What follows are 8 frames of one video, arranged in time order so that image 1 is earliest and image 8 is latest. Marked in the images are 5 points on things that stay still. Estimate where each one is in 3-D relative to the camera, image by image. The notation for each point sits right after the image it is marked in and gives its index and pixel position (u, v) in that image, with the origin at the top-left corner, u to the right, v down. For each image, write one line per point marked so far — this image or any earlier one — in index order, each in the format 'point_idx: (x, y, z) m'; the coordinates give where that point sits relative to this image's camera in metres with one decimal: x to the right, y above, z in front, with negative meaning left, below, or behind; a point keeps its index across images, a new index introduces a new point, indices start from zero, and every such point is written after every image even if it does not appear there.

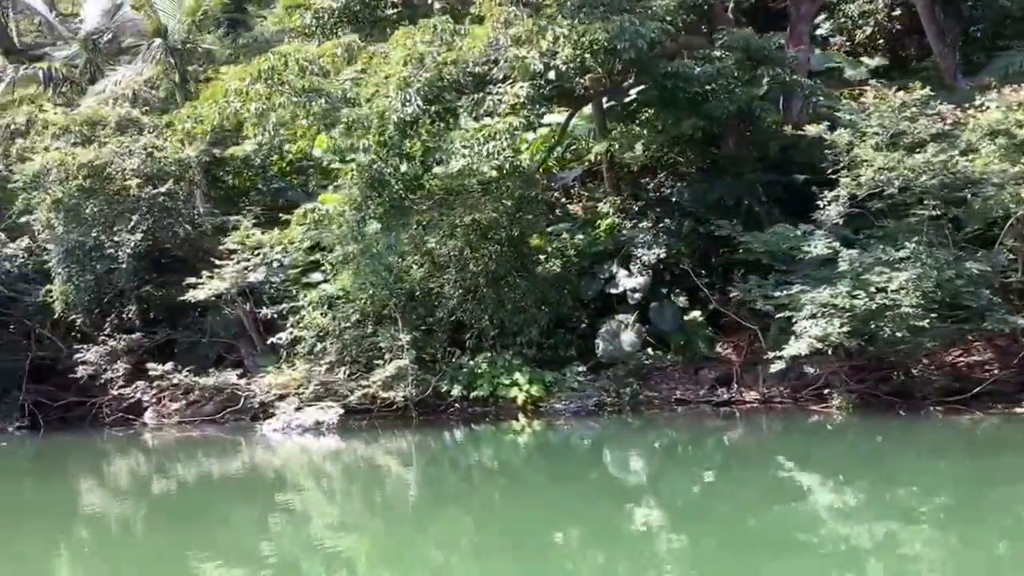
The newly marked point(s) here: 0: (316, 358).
0: (-1.4, -0.5, +6.7) m
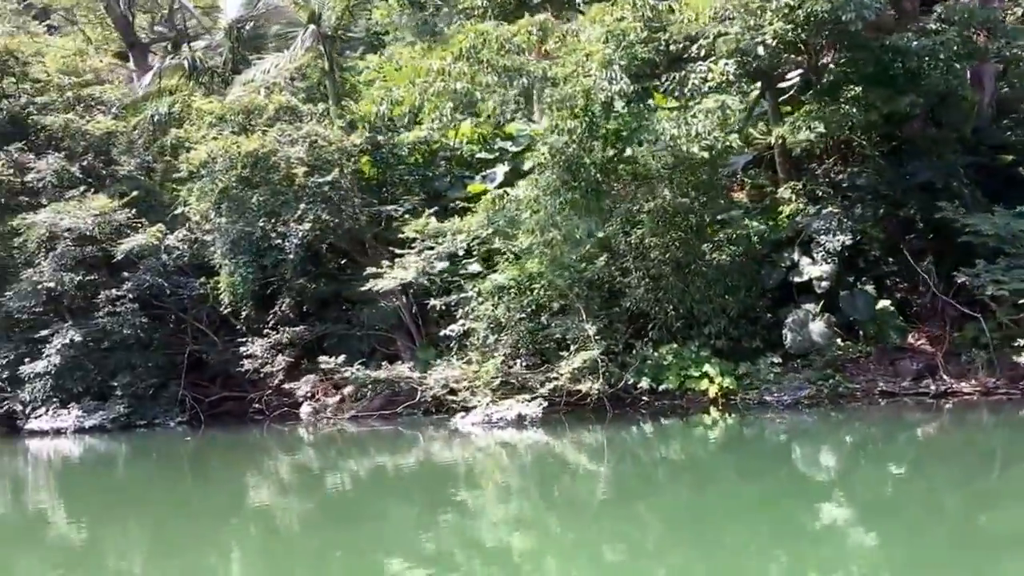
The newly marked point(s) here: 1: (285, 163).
0: (-0.1, -0.4, +6.5) m
1: (-1.7, +0.9, +6.8) m
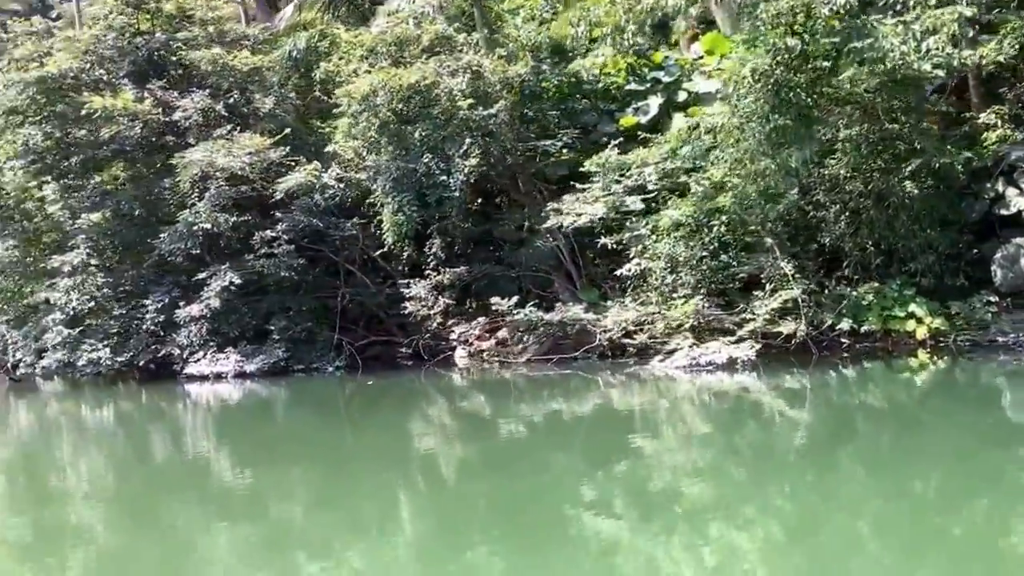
0: (+1.0, 0.0, +6.2) m
1: (-0.5, +1.3, +6.5) m
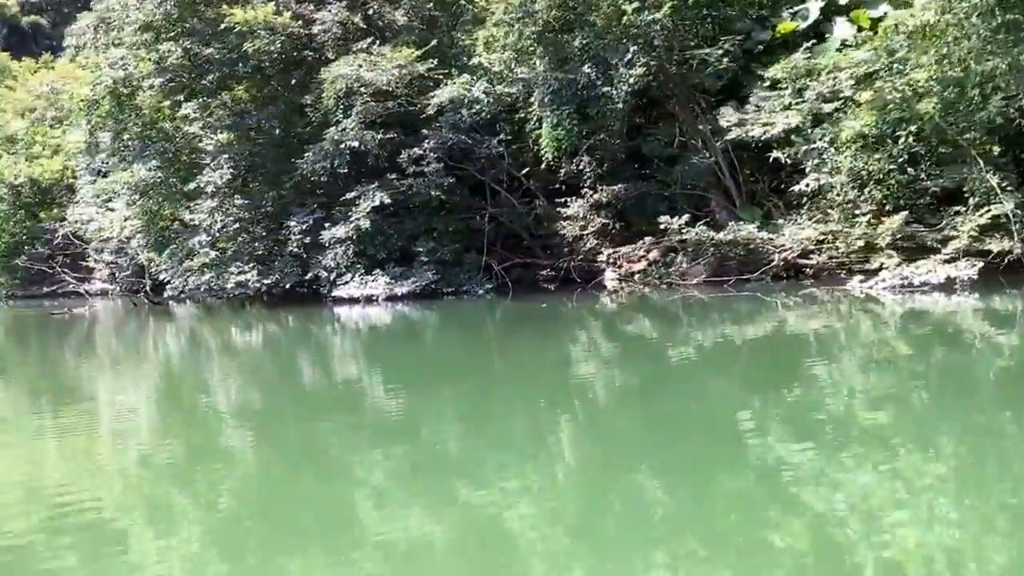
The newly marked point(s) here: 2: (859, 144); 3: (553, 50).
0: (+2.1, +0.5, +5.8) m
1: (+0.6, +1.9, +6.1) m
2: (+2.1, +0.8, +5.7) m
3: (+0.3, +1.6, +6.2) m
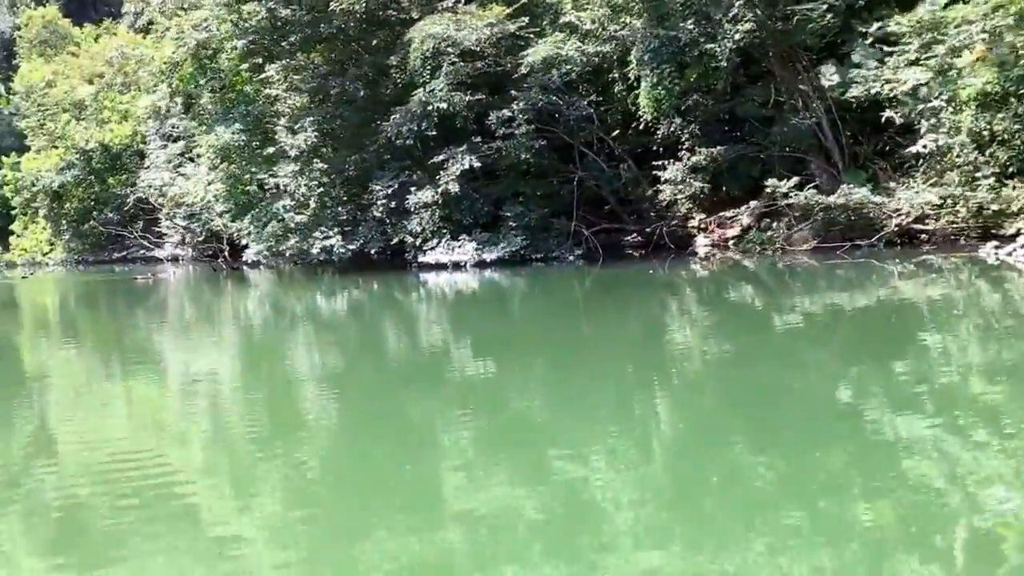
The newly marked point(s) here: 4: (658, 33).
0: (+2.7, +0.7, +5.5) m
1: (+1.2, +2.1, +5.8) m
2: (+2.7, +1.0, +5.4) m
3: (+0.9, +1.8, +5.9) m
4: (+1.1, +1.6, +6.0) m
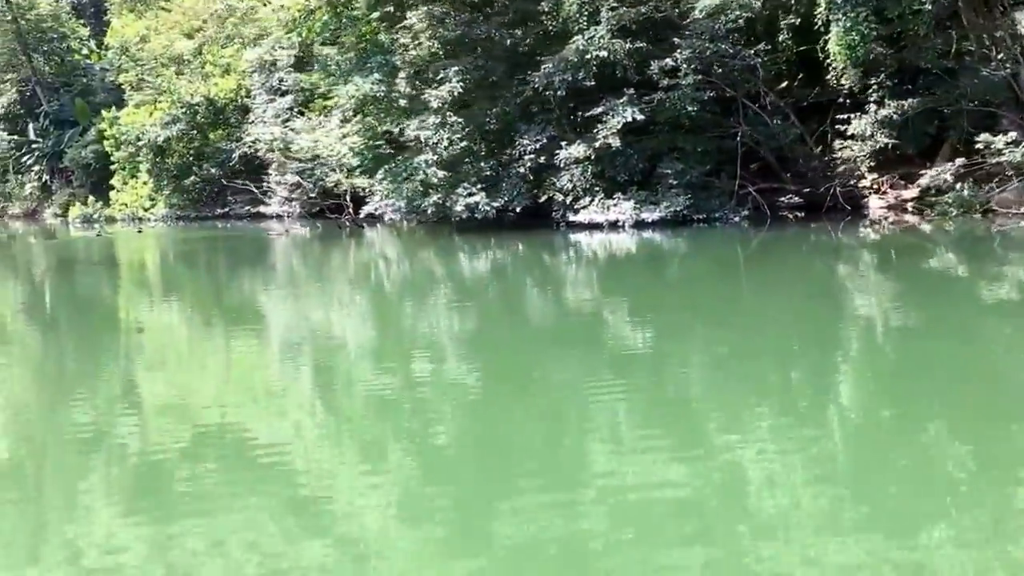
0: (+3.7, +0.8, +4.9) m
1: (+2.2, +2.3, +5.2) m
2: (+3.7, +1.2, +4.8) m
3: (+1.9, +2.0, +5.4) m
4: (+2.1, +1.8, +5.4) m
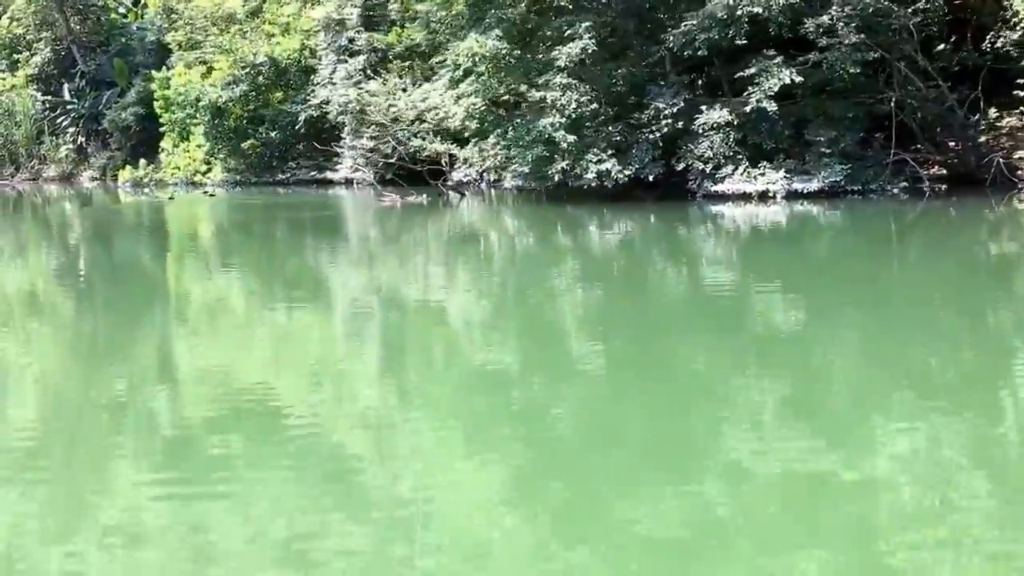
0: (+4.5, +0.9, +4.5) m
1: (+3.1, +2.4, +4.8) m
2: (+4.5, +1.2, +4.4) m
3: (+2.7, +2.1, +5.0) m
4: (+3.0, +1.9, +5.0) m
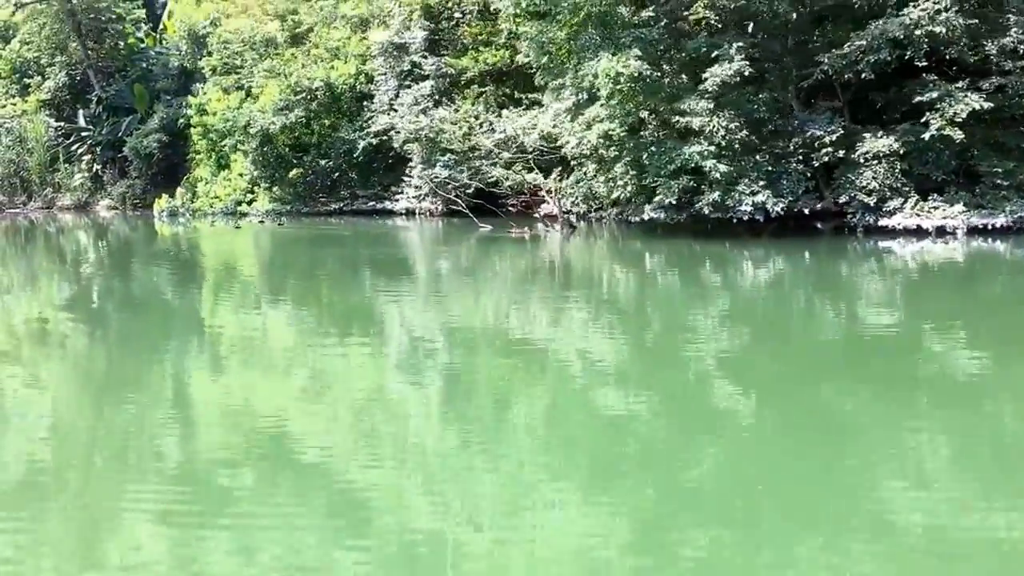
0: (+5.4, +0.7, +4.1) m
1: (+4.0, +2.2, +4.4) m
2: (+5.4, +1.0, +4.0) m
3: (+3.6, +1.9, +4.6) m
4: (+3.9, +1.7, +4.6) m
